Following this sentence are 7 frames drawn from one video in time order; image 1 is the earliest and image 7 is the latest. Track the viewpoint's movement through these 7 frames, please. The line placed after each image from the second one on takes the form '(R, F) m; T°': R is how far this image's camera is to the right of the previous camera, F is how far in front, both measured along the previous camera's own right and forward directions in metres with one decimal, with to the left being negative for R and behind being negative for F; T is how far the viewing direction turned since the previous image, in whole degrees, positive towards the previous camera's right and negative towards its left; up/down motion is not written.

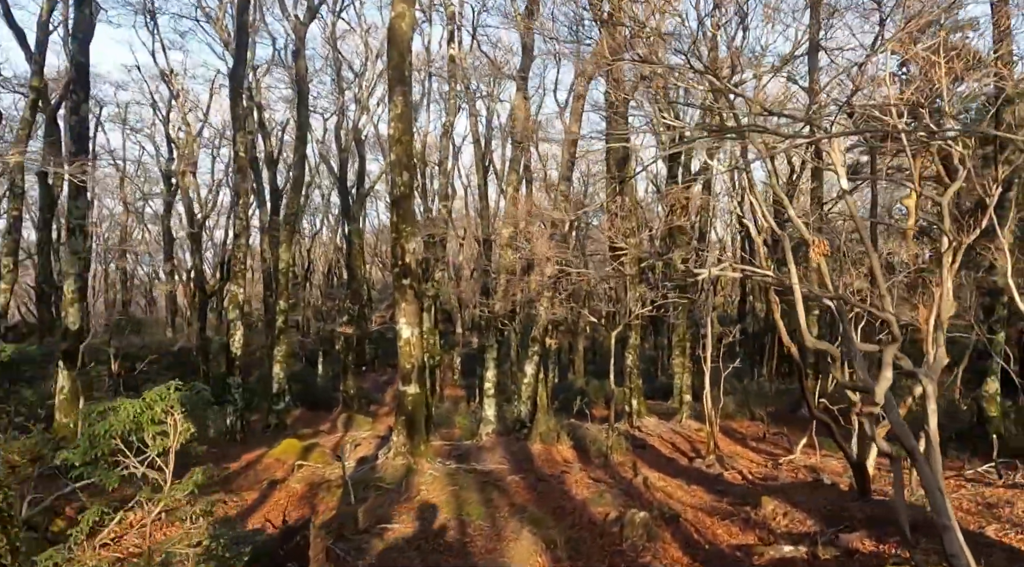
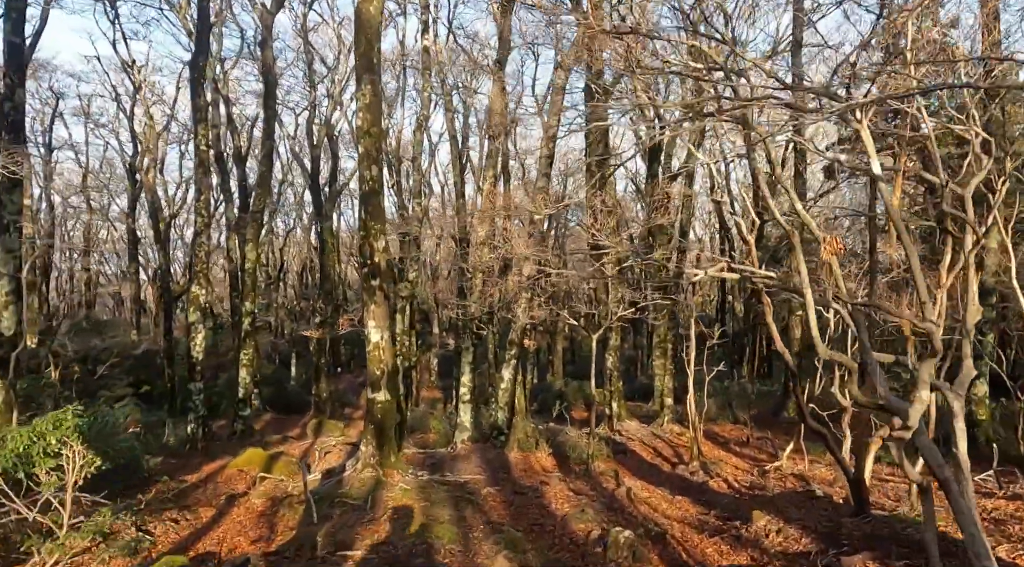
(0.0, +0.6) m; +2°
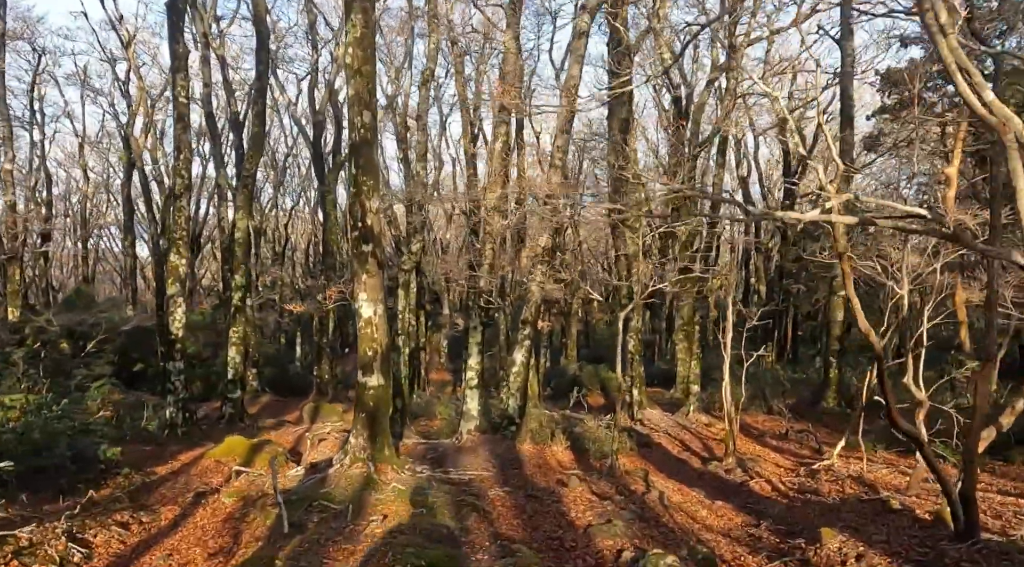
(0.0, +1.5) m; -1°
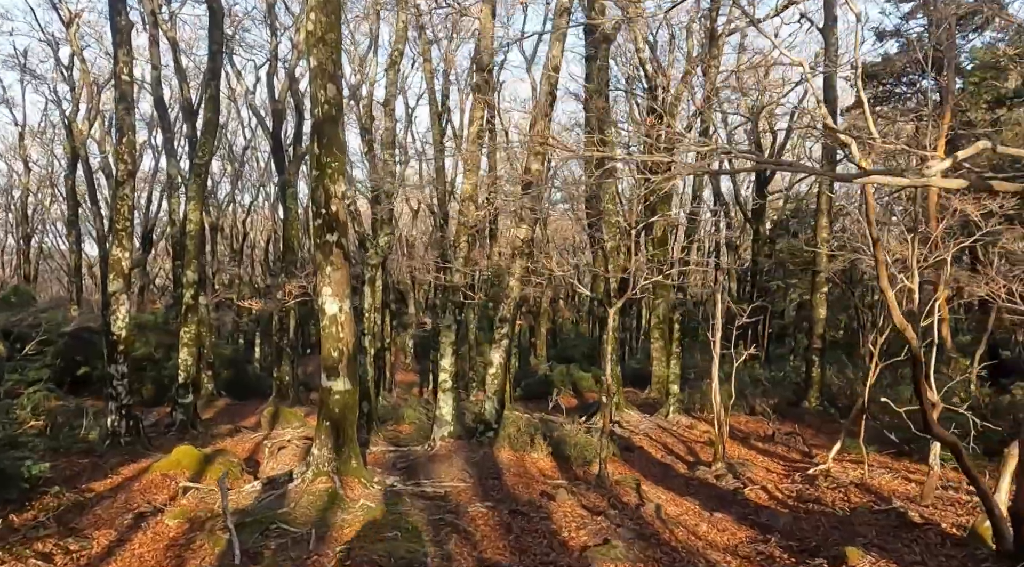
(-0.2, +0.8) m; +3°
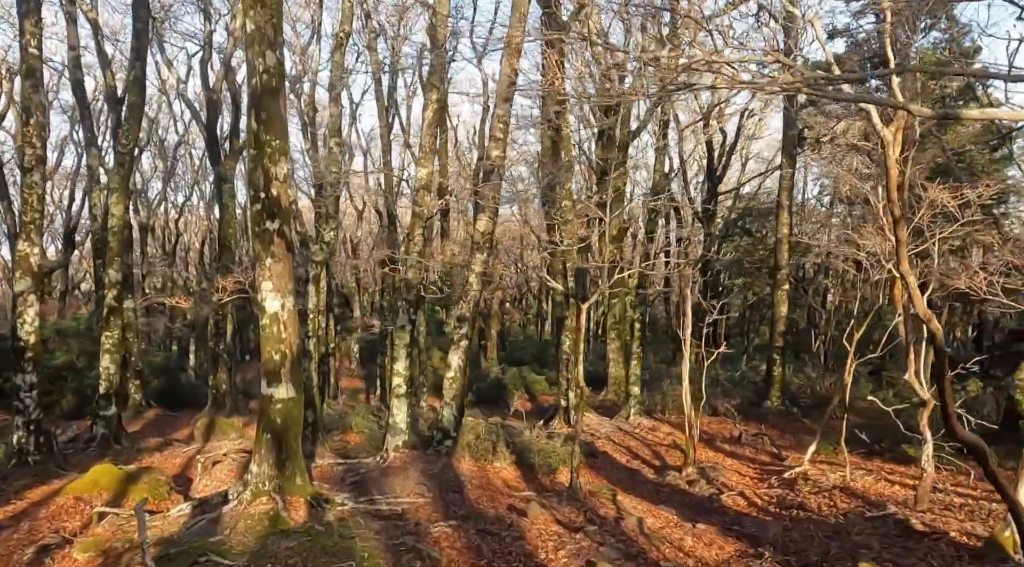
(-0.2, +0.8) m; +4°
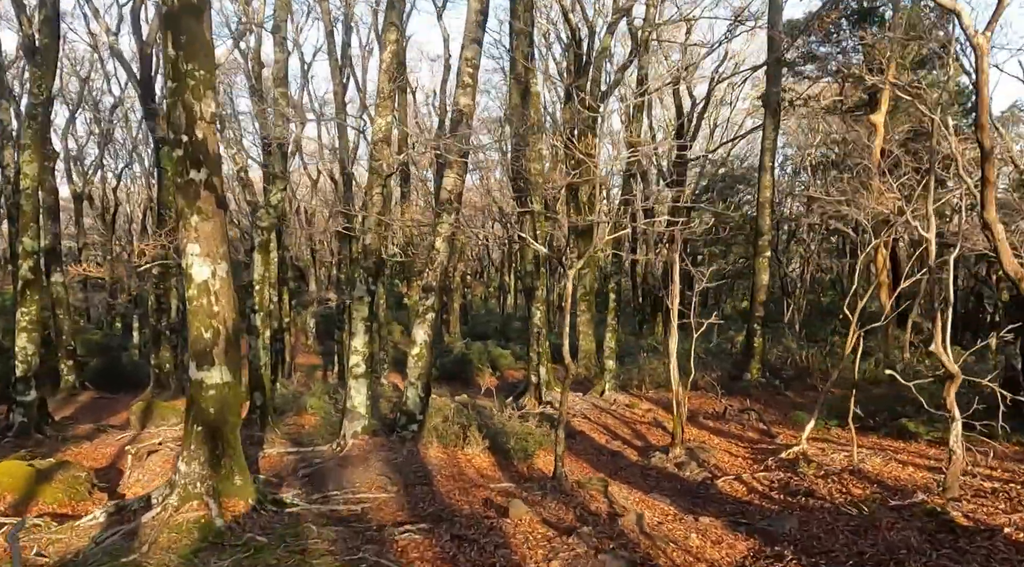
(-0.1, +1.1) m; +3°
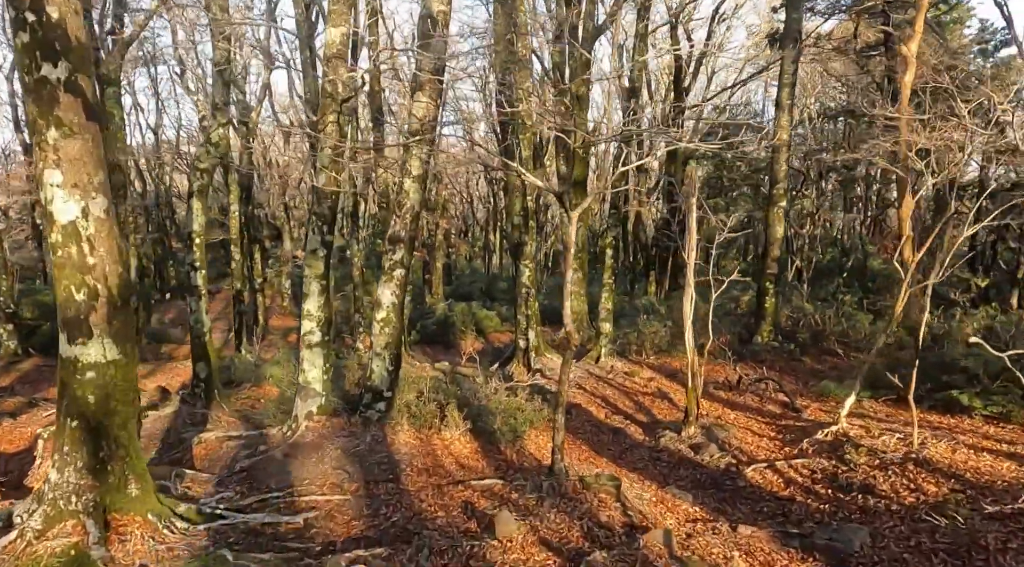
(0.0, +1.6) m; +1°
